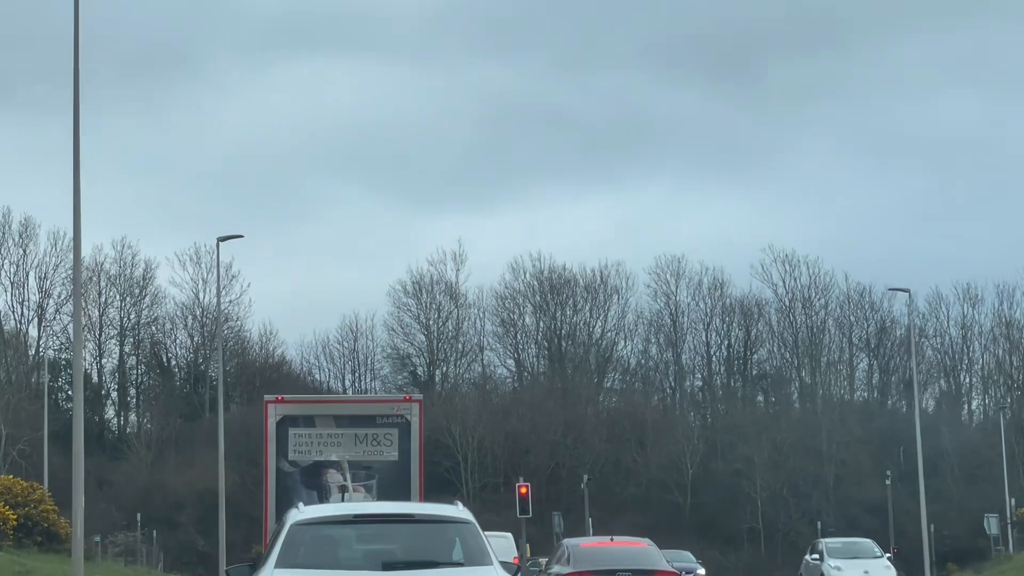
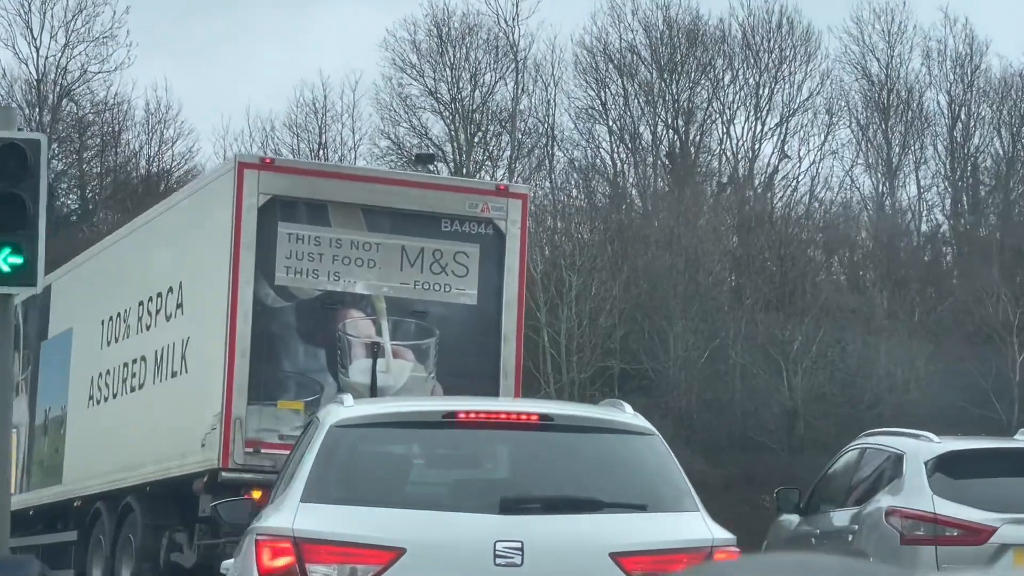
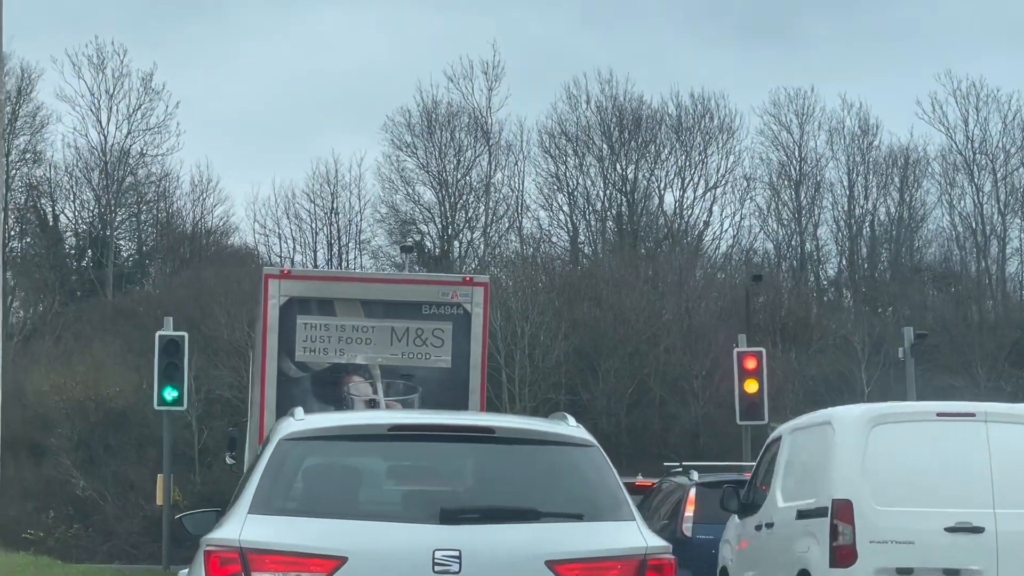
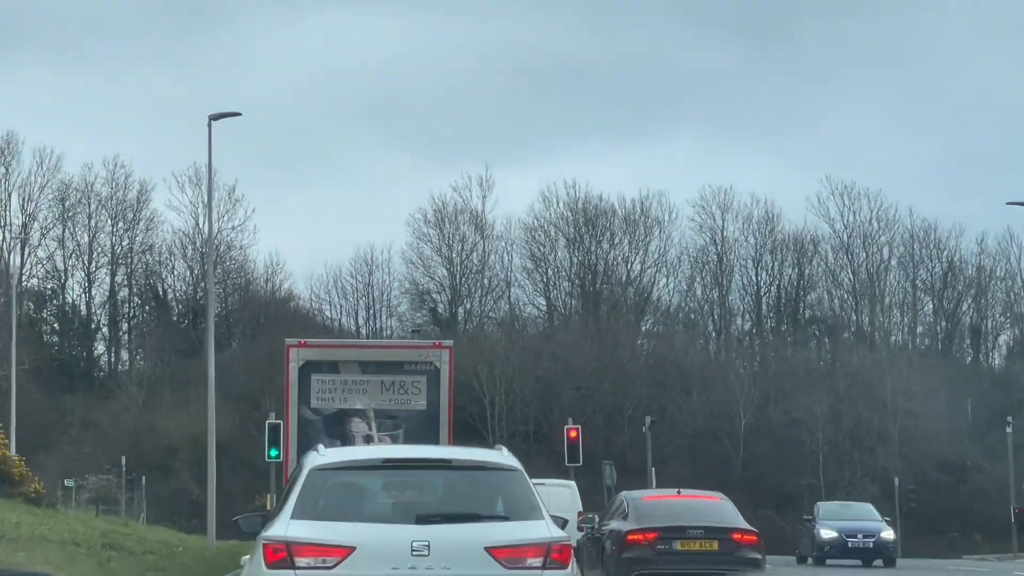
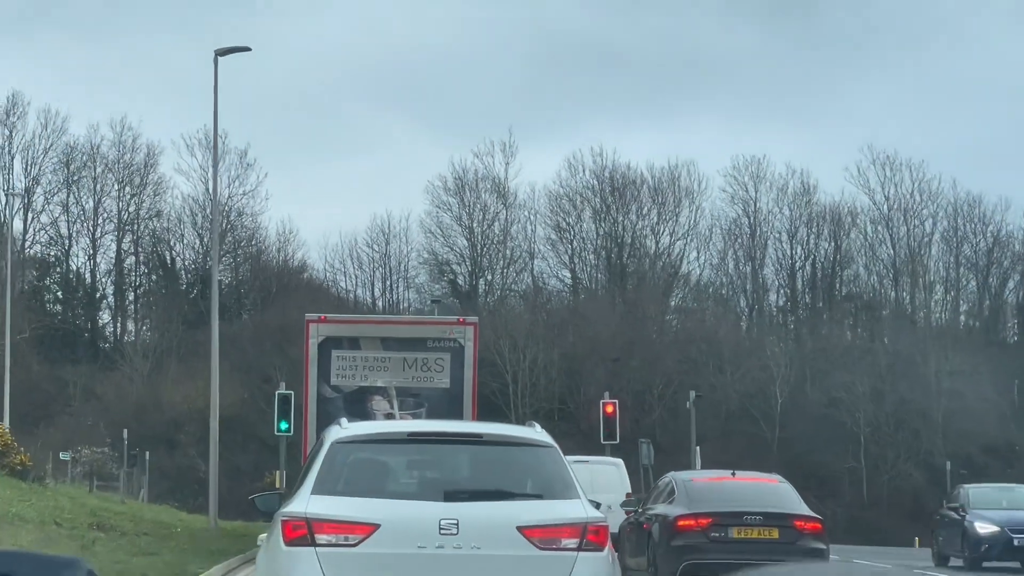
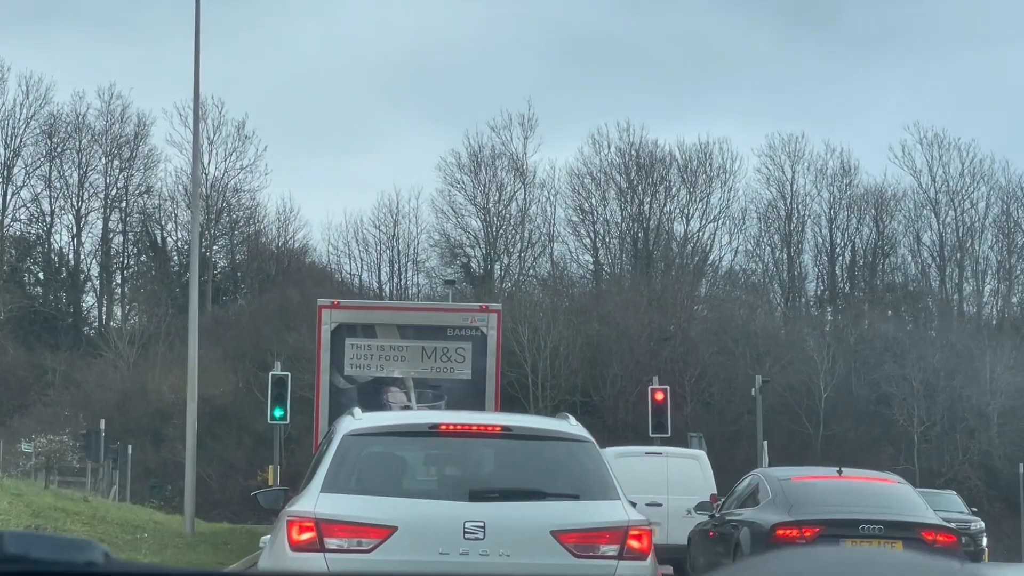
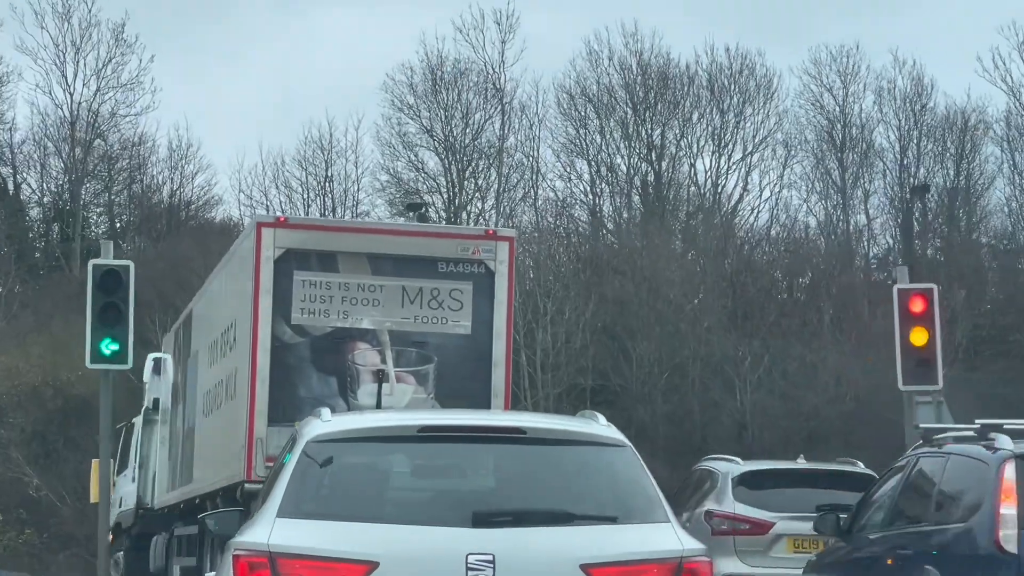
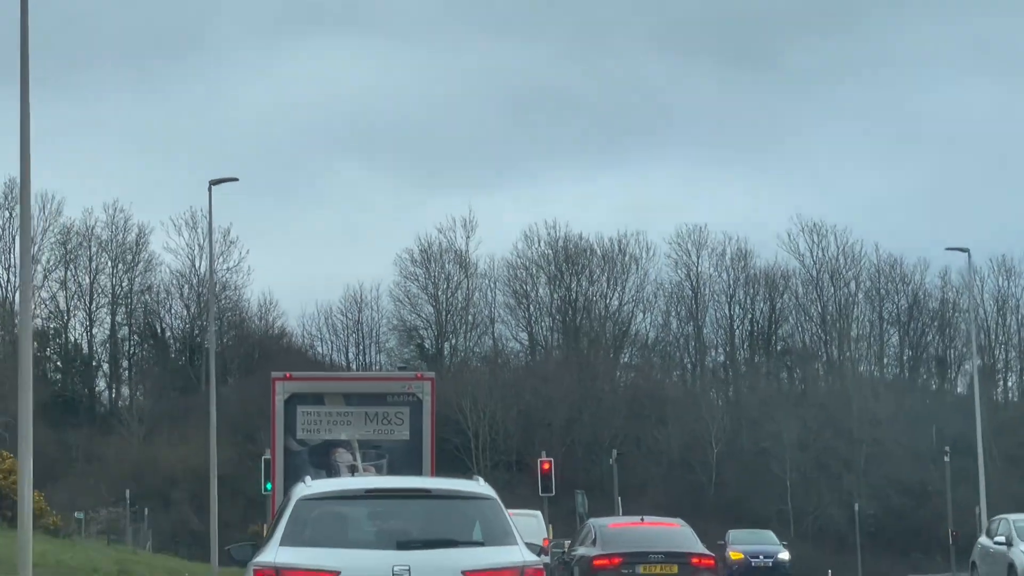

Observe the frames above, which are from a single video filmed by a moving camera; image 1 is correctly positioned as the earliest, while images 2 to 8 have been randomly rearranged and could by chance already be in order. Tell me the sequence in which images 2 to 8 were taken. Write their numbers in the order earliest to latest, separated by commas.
8, 4, 5, 6, 3, 7, 2
